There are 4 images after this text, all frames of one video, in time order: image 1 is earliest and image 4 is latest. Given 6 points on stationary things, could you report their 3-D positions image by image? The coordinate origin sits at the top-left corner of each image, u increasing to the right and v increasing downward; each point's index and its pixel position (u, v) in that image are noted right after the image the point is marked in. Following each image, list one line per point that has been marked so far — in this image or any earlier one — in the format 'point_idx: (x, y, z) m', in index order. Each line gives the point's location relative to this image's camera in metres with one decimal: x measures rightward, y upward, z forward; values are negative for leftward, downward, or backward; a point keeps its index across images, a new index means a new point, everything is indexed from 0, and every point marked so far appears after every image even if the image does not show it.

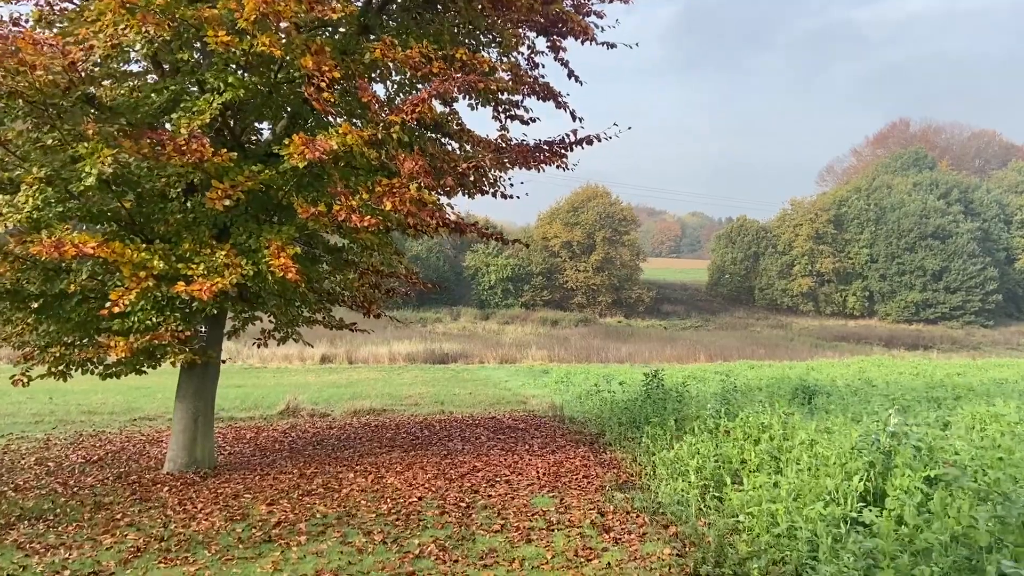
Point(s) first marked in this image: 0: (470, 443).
0: (-0.5, -1.7, +8.6) m
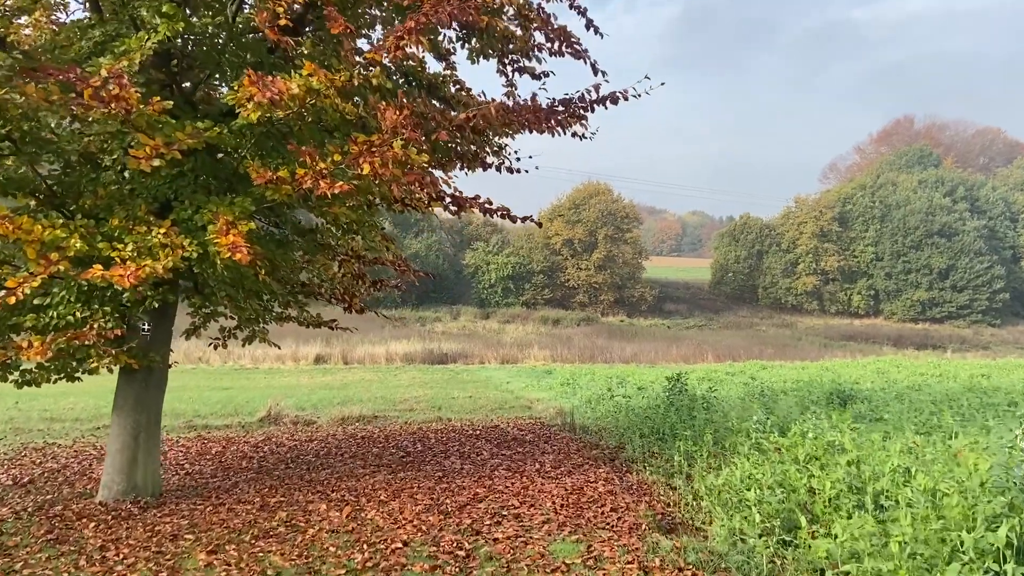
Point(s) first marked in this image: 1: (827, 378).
0: (-0.4, -1.6, +7.3) m
1: (+7.5, -2.2, +19.0) m
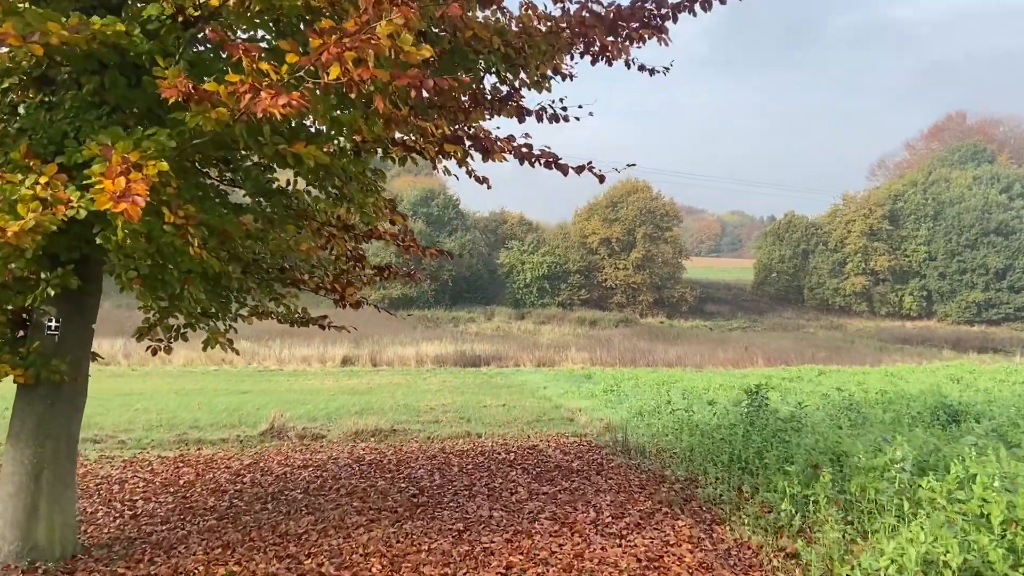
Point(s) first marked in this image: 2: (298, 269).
0: (-0.1, -1.5, +5.6) m
1: (+8.3, -2.1, +16.9) m
2: (-1.4, +0.1, +5.4) m
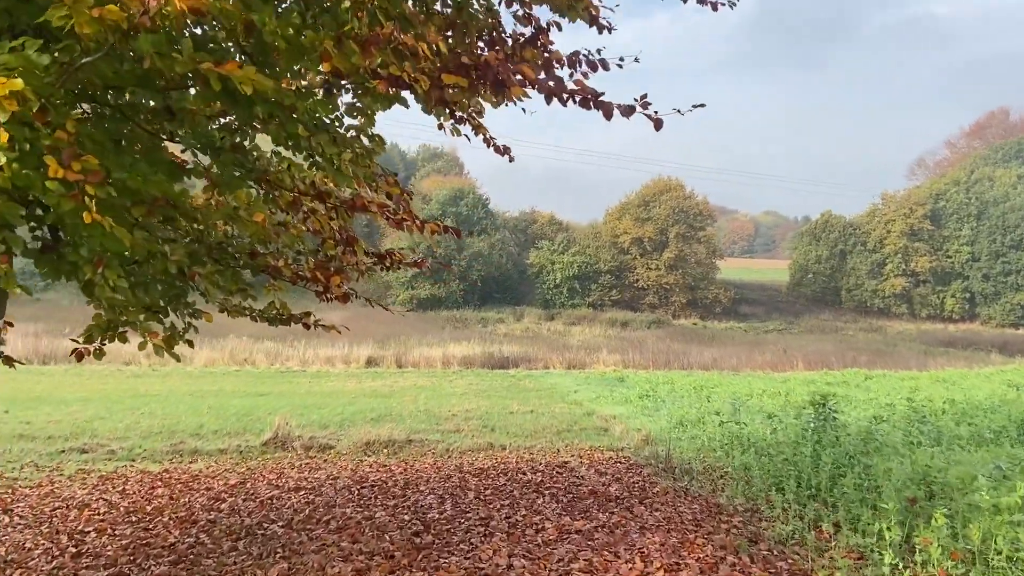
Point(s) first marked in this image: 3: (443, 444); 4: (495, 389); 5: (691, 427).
0: (+0.1, -1.5, +4.5) m
1: (+8.9, -2.1, +15.5) m
2: (-1.3, +0.2, +4.4) m
3: (-0.8, -1.9, +9.7) m
4: (-0.5, -2.2, +17.5) m
5: (+2.4, -1.8, +10.4) m
